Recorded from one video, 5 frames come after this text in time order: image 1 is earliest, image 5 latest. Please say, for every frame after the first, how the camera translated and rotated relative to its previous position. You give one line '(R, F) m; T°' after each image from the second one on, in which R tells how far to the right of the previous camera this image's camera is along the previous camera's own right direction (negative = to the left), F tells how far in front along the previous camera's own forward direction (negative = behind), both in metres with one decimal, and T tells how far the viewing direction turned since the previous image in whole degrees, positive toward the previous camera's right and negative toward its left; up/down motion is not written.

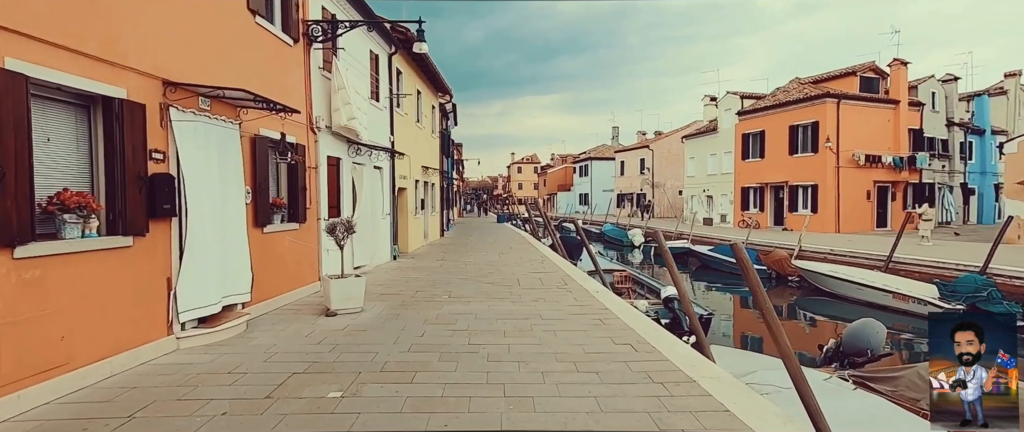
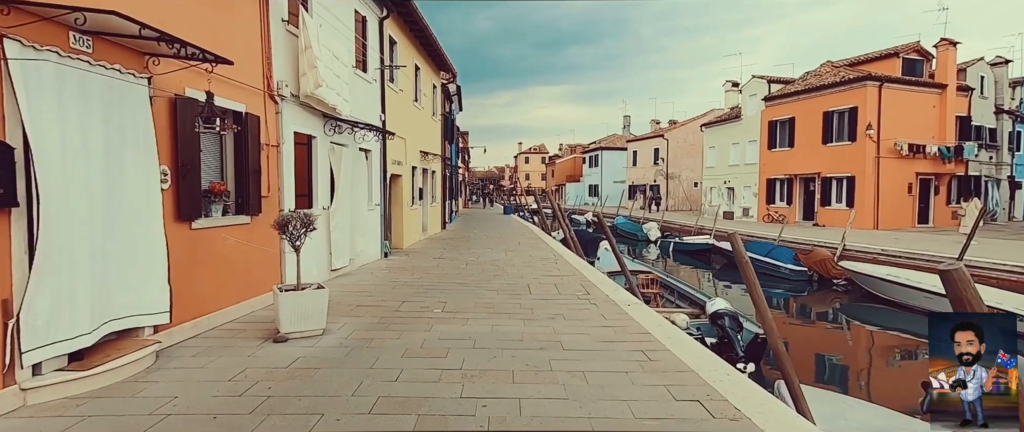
(-0.1, +1.8) m; -1°
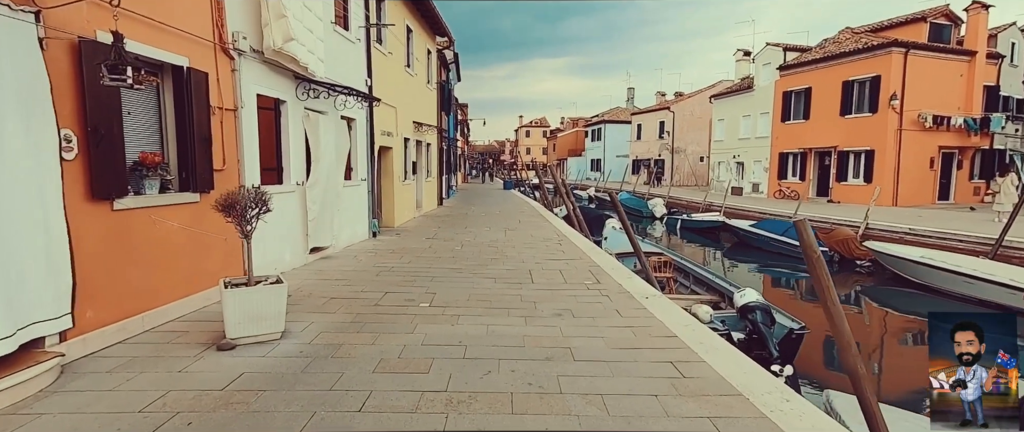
(0.0, +1.0) m; 0°
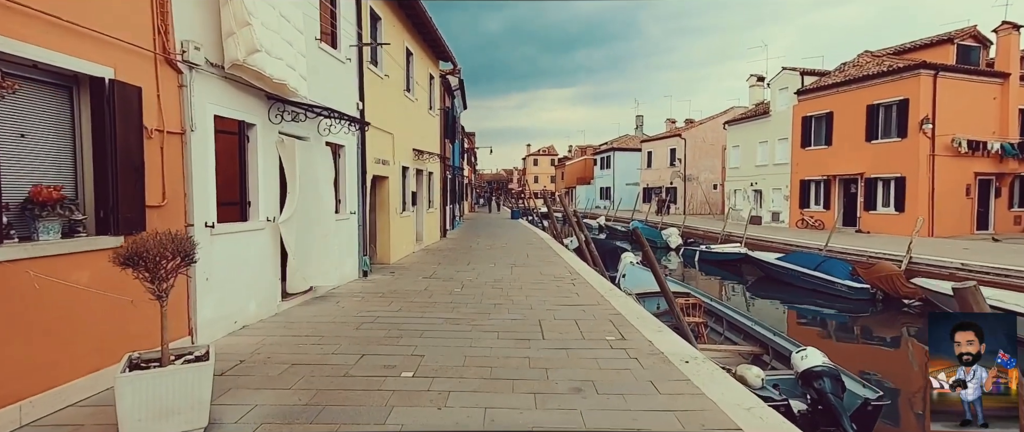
(0.0, +1.1) m; -1°
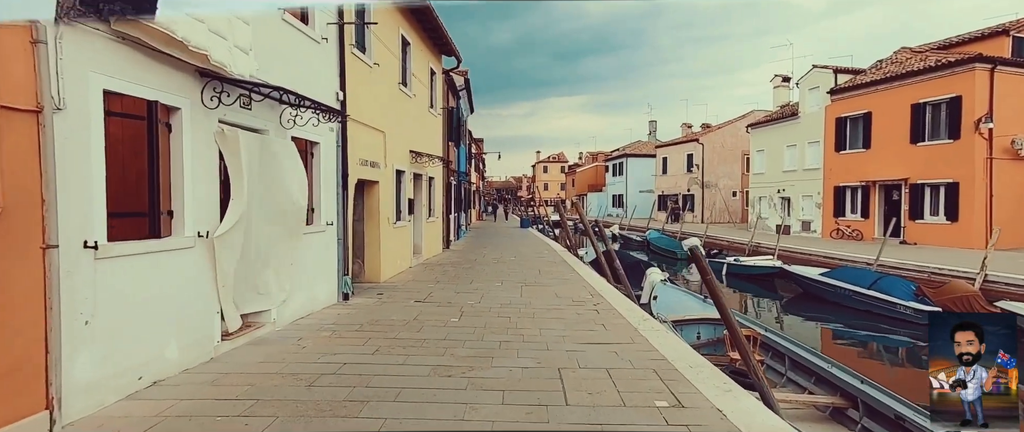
(0.0, +1.6) m; -1°
